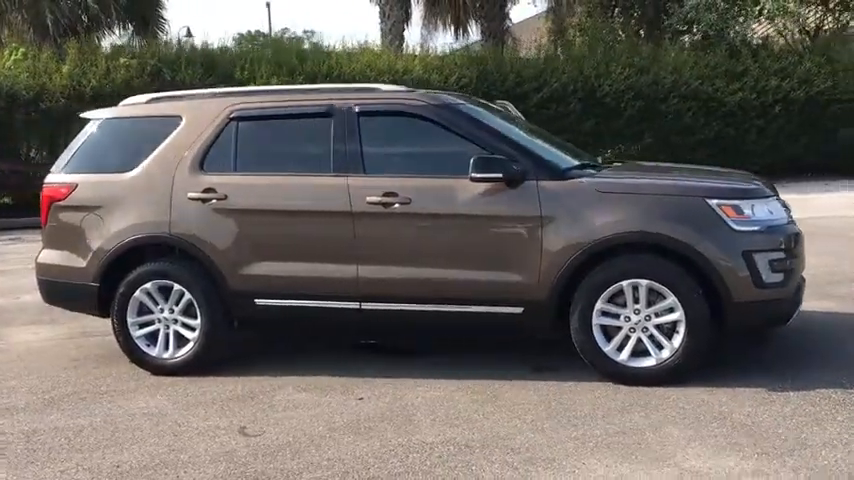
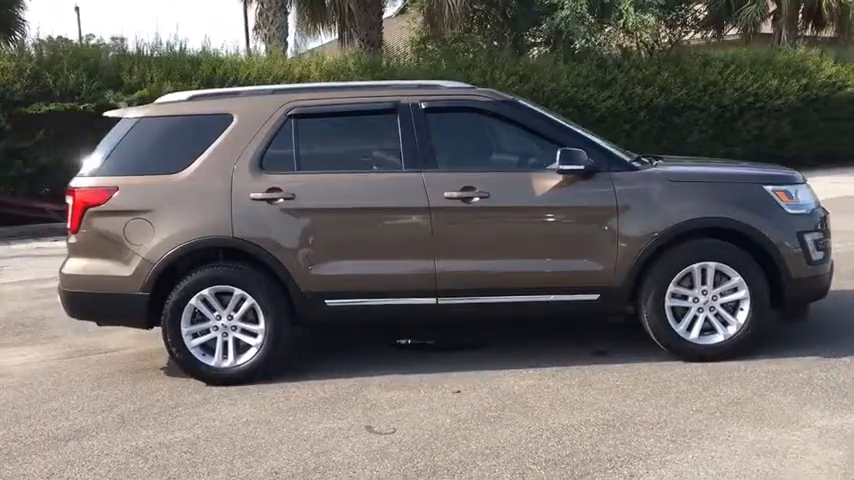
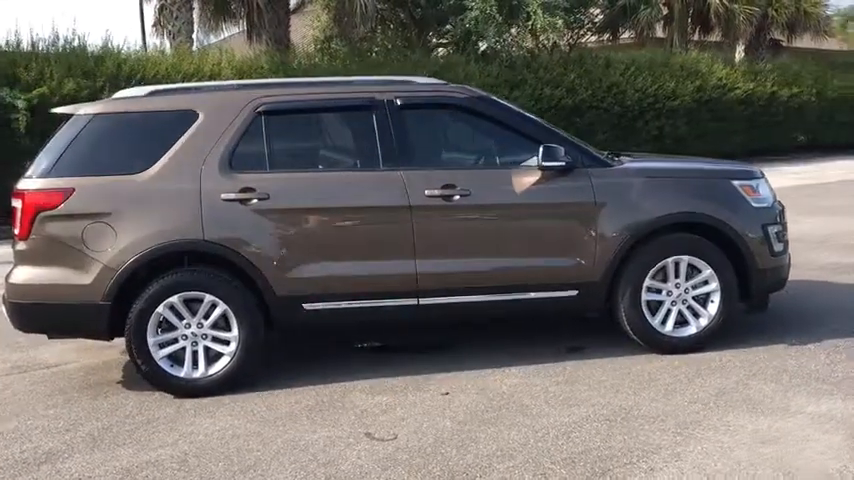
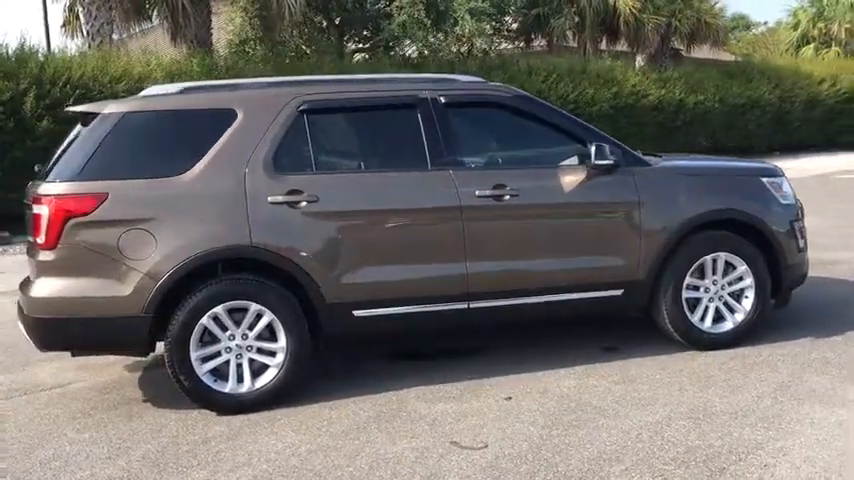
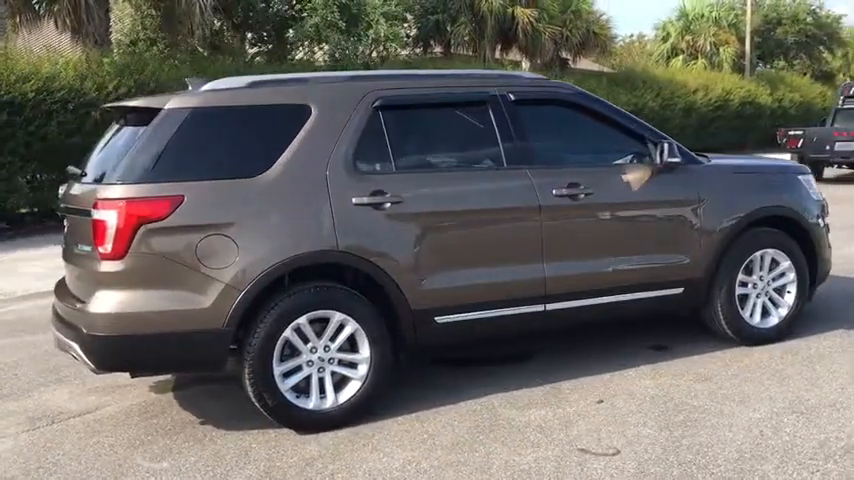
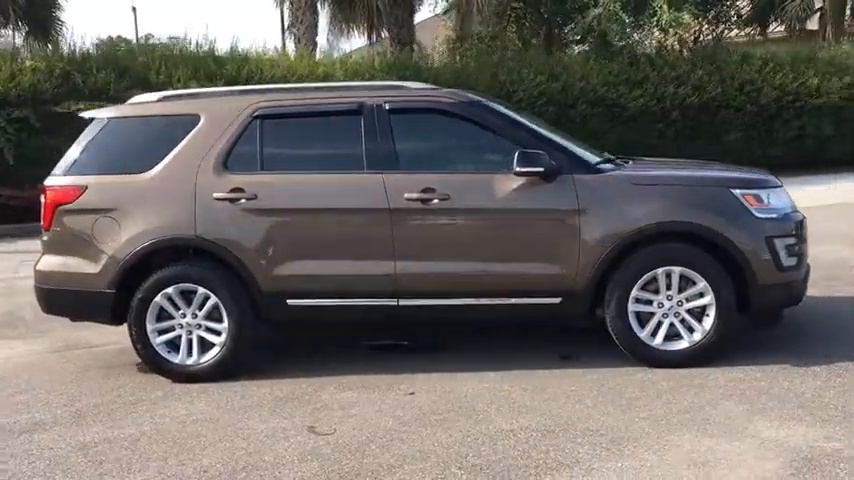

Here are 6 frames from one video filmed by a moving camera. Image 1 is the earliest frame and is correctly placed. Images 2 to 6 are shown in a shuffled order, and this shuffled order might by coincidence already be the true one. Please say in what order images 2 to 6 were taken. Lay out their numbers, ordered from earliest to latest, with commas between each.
6, 2, 3, 4, 5
